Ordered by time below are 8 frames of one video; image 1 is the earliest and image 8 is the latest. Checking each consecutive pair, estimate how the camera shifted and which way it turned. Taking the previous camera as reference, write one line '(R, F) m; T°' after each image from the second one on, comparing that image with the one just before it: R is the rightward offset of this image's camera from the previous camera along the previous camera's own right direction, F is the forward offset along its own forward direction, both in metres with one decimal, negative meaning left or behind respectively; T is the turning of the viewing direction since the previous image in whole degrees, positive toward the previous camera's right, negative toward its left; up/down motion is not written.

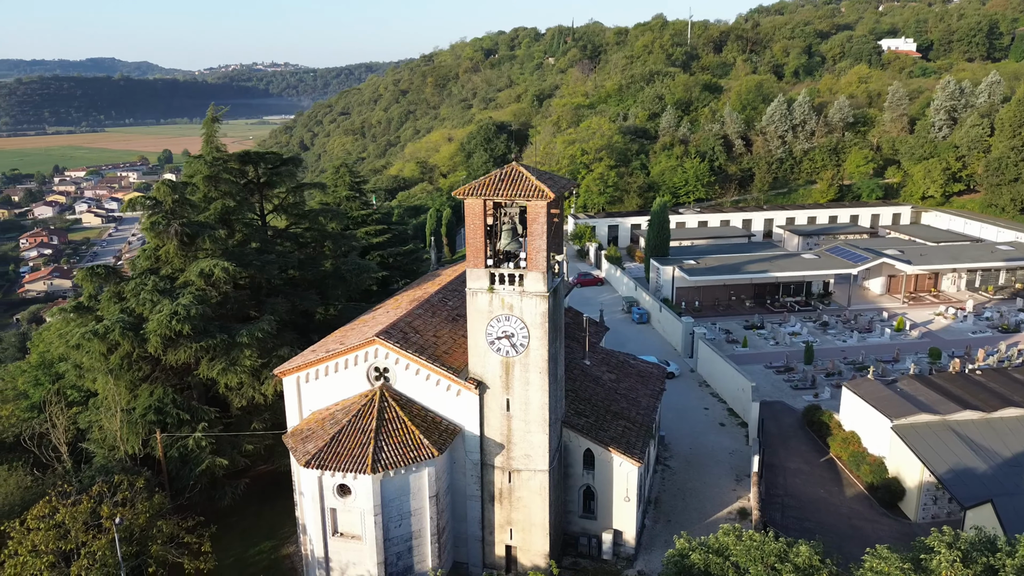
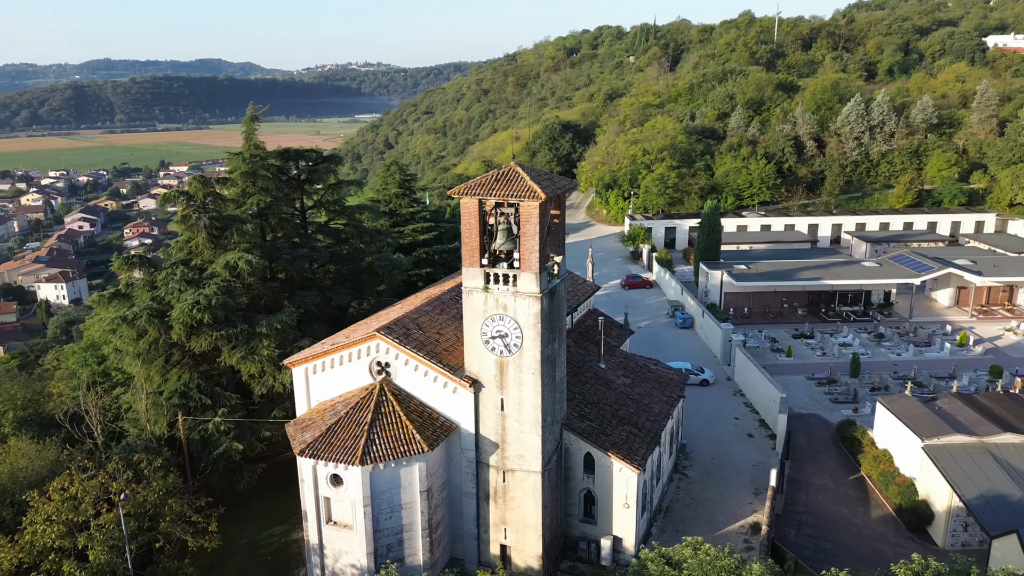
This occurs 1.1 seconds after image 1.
(+2.1, +0.1) m; -6°
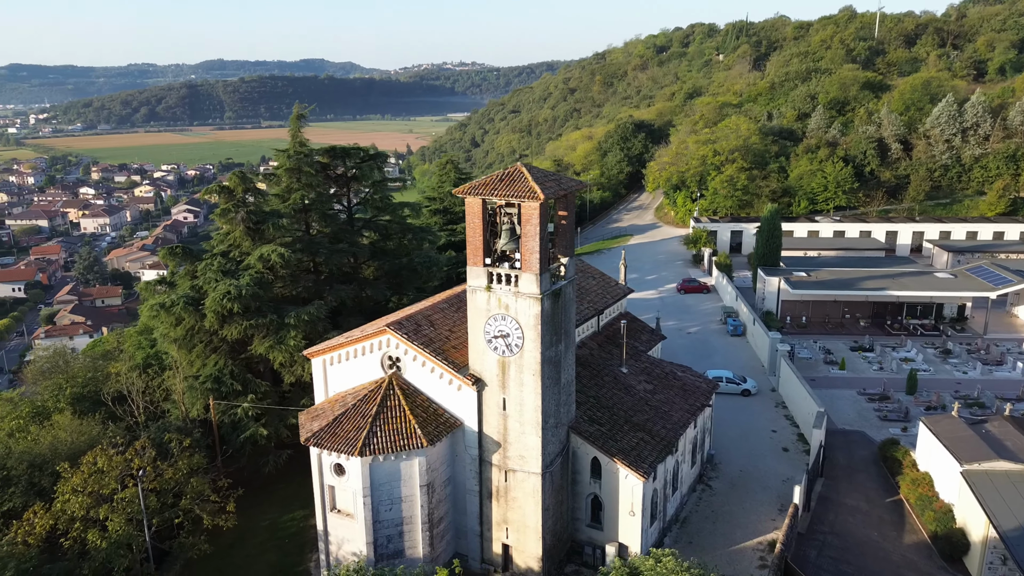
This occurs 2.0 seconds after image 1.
(+2.0, +0.1) m; -7°
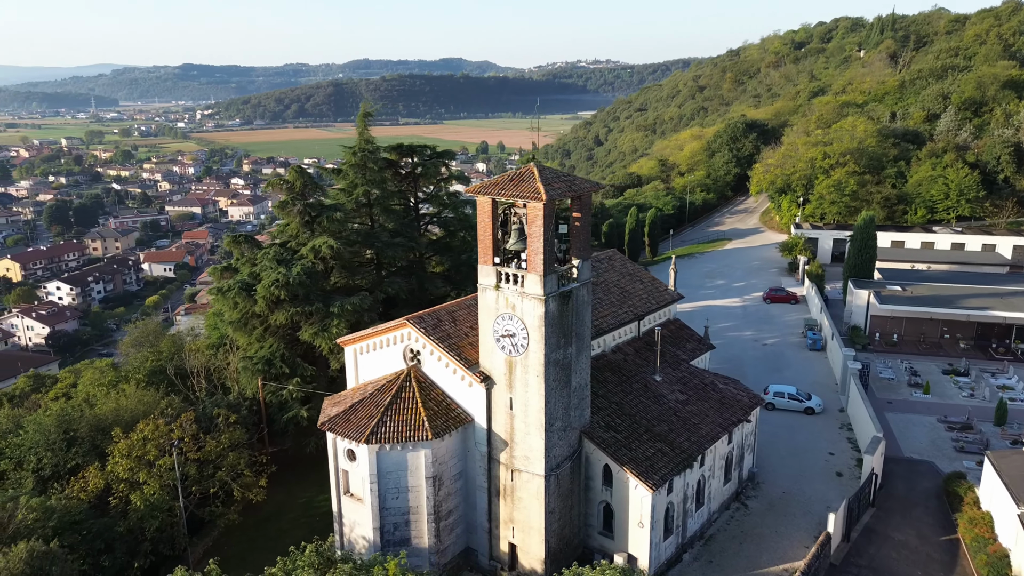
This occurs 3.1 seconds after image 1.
(+2.8, +0.2) m; -9°
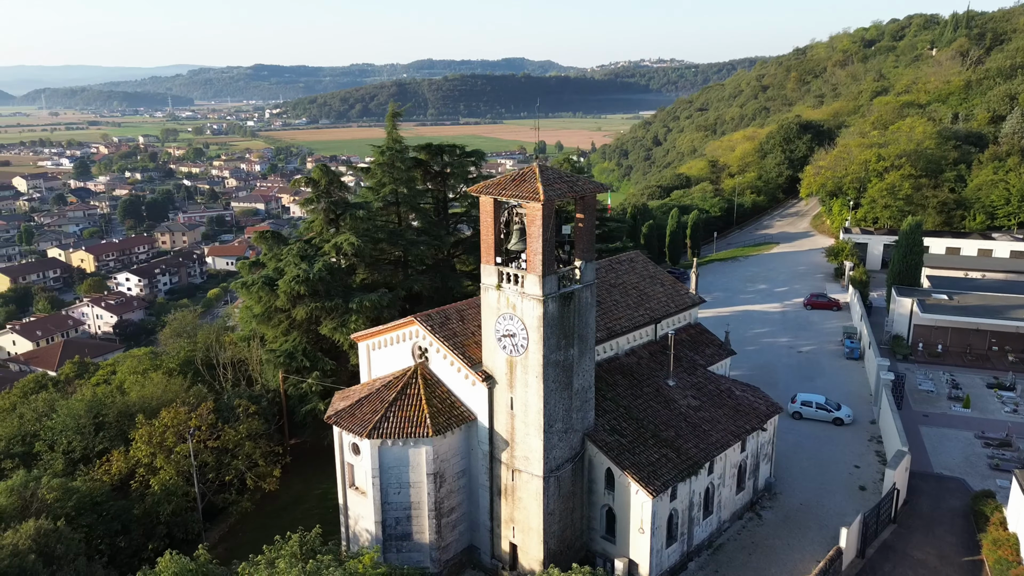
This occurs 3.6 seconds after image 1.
(+1.4, 0.0) m; -4°
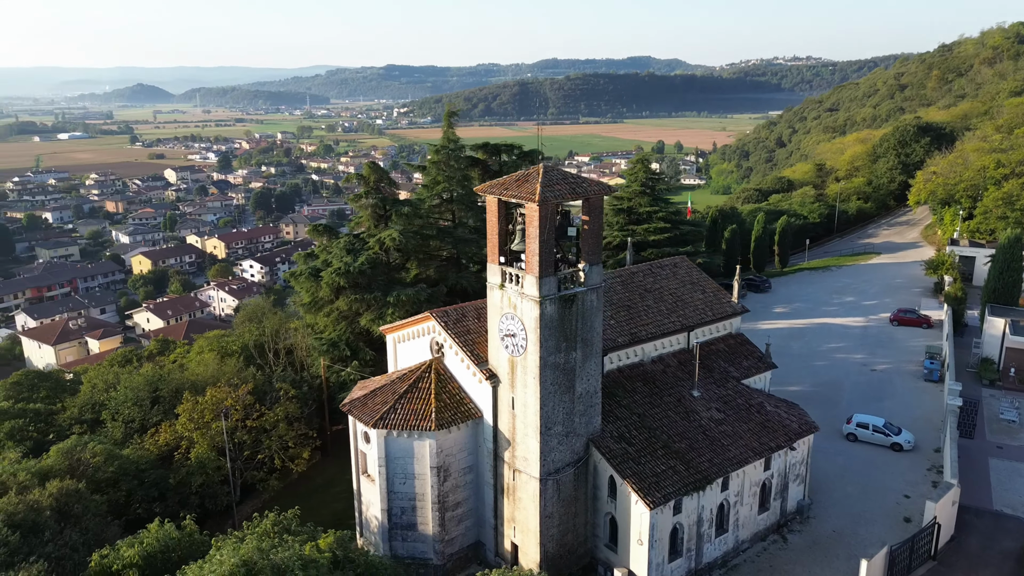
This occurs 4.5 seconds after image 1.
(+2.8, +0.2) m; -9°
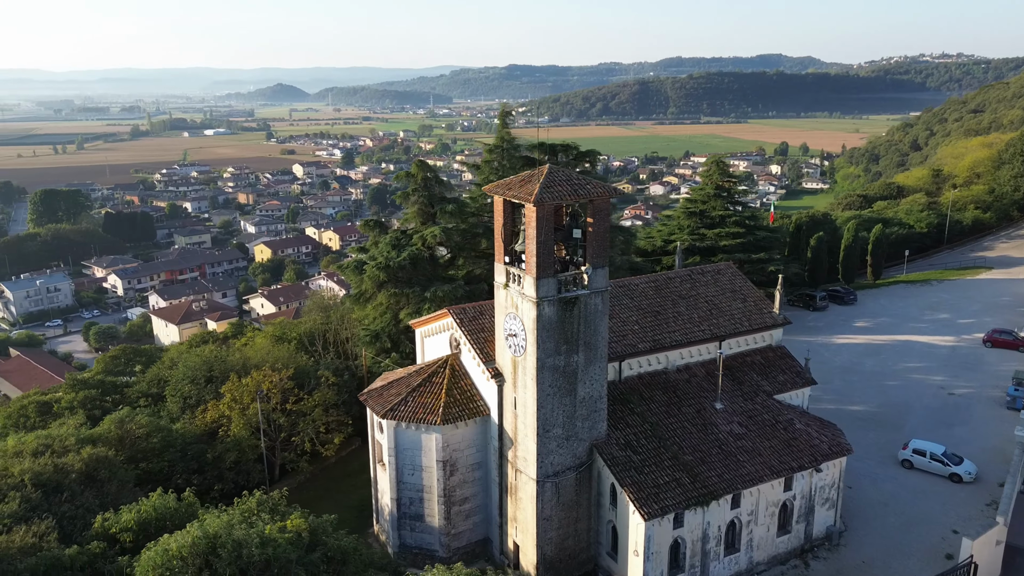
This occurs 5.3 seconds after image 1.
(+2.7, +0.2) m; -9°
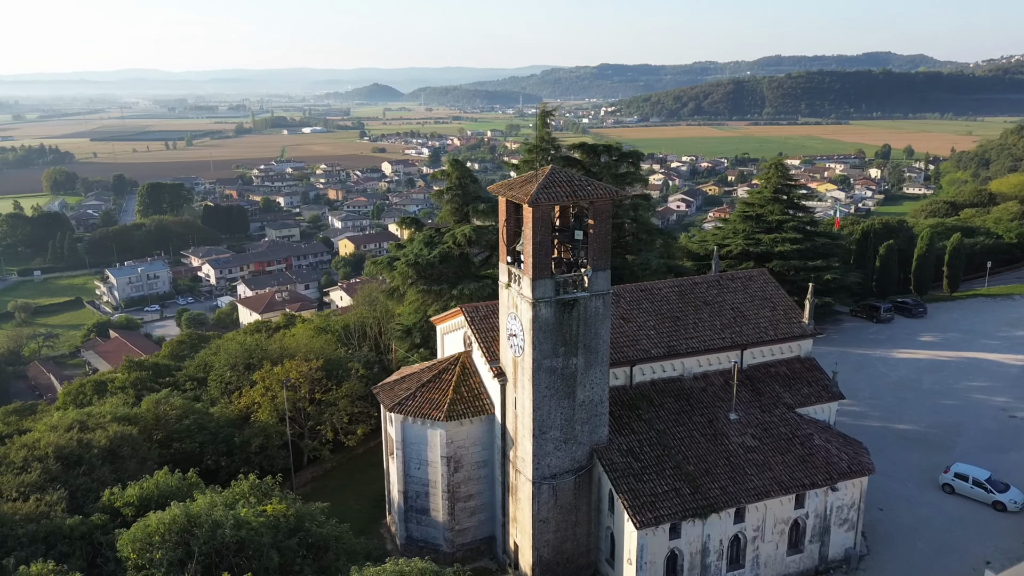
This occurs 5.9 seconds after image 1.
(+2.0, +0.1) m; -6°
